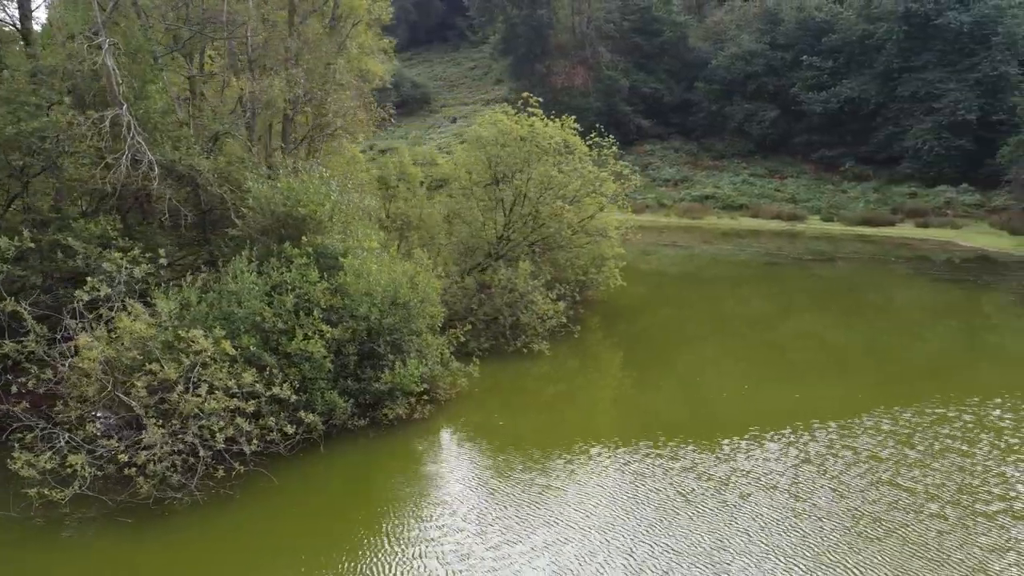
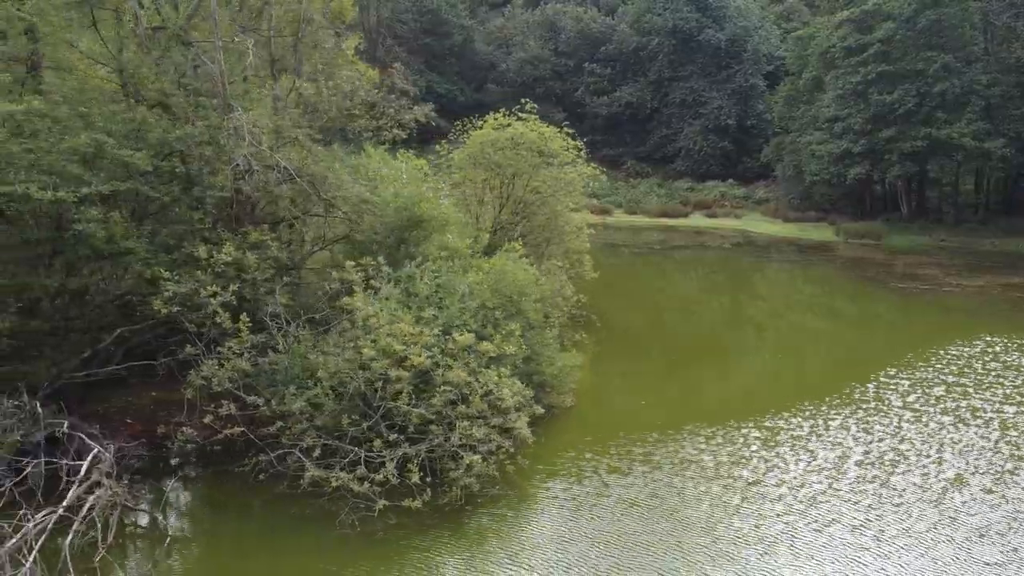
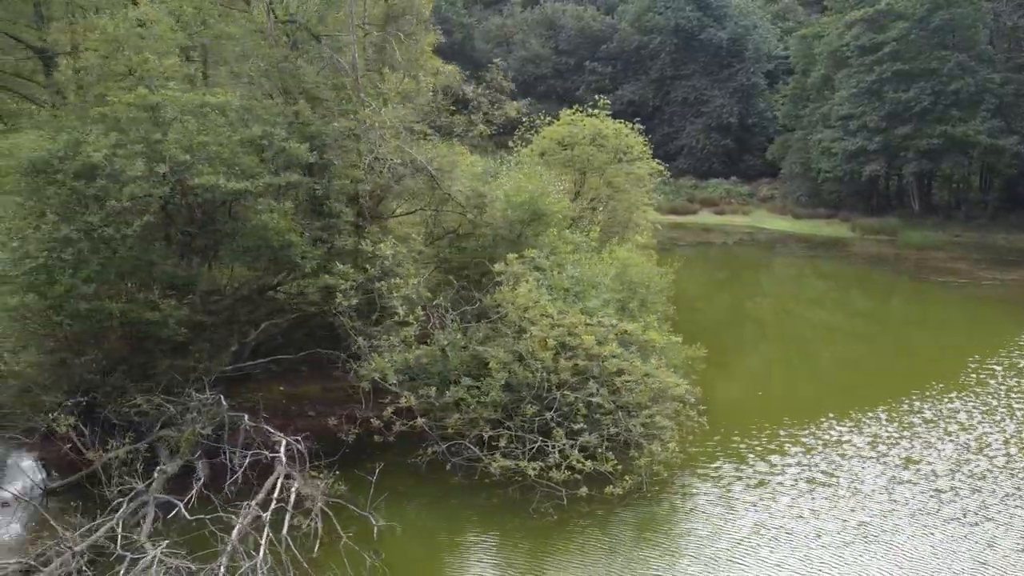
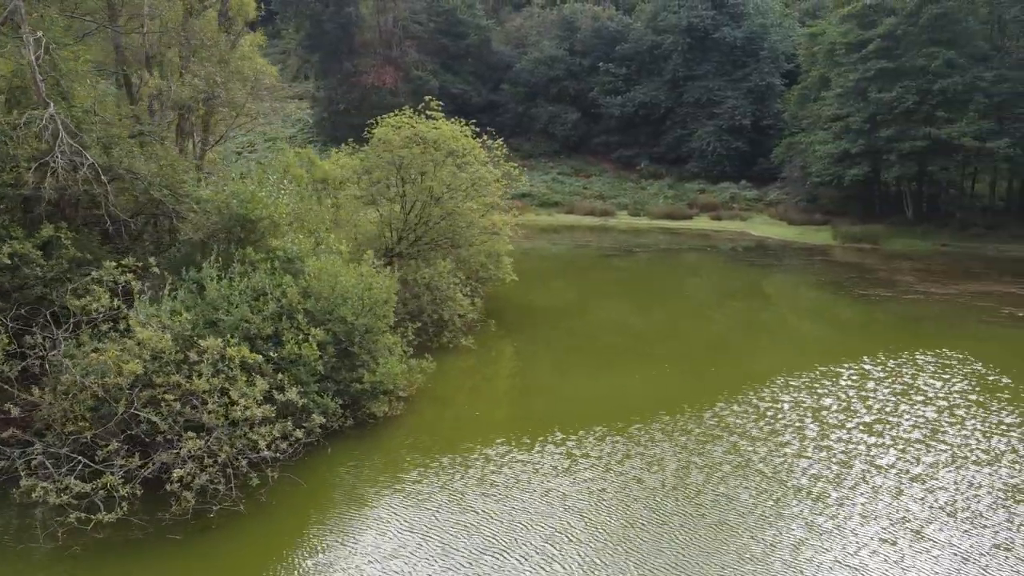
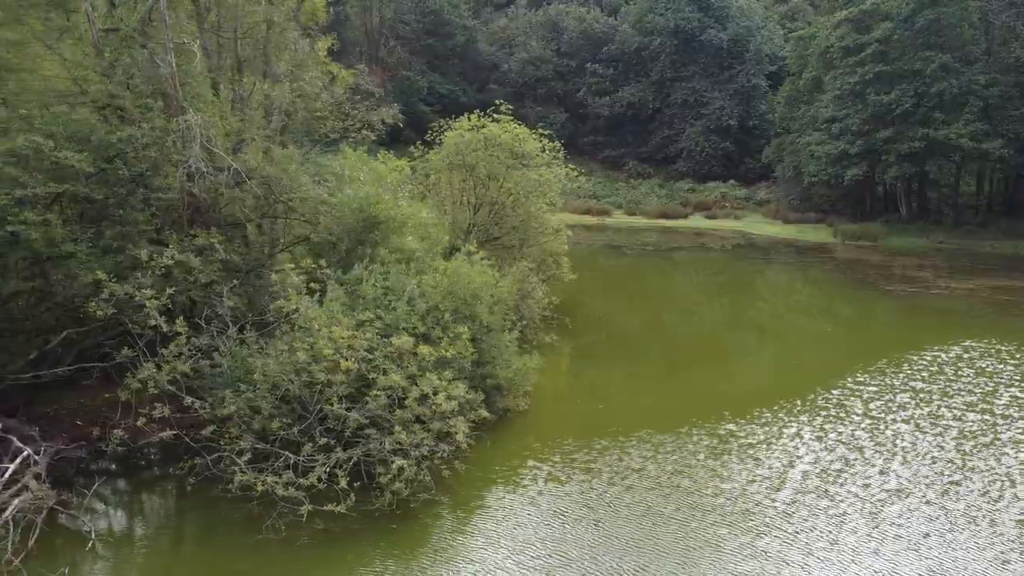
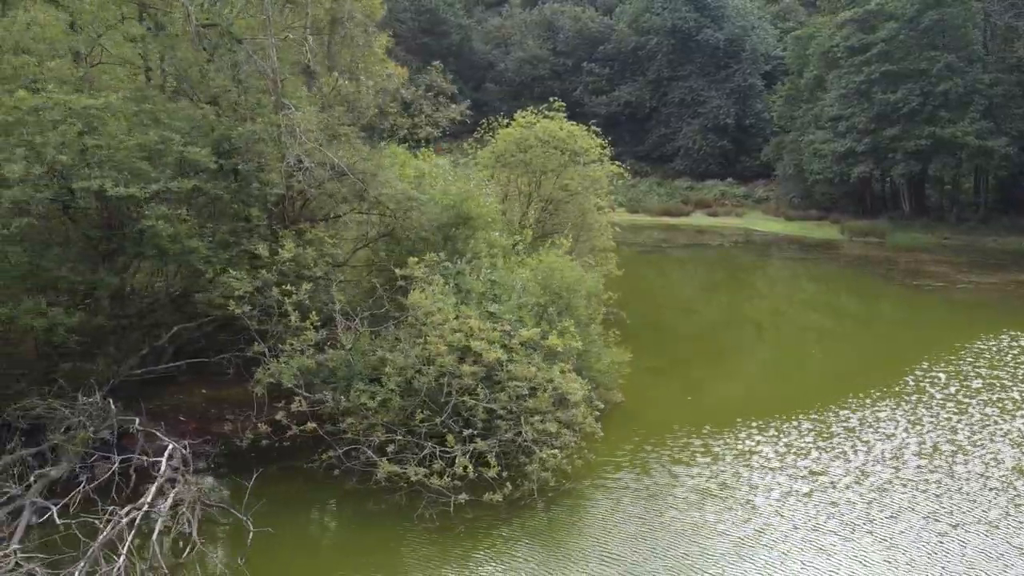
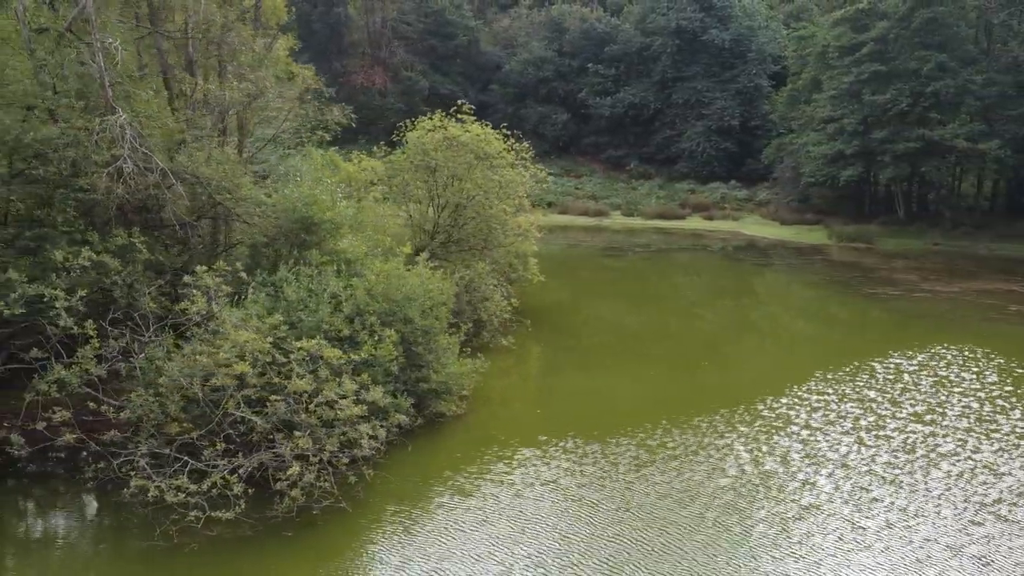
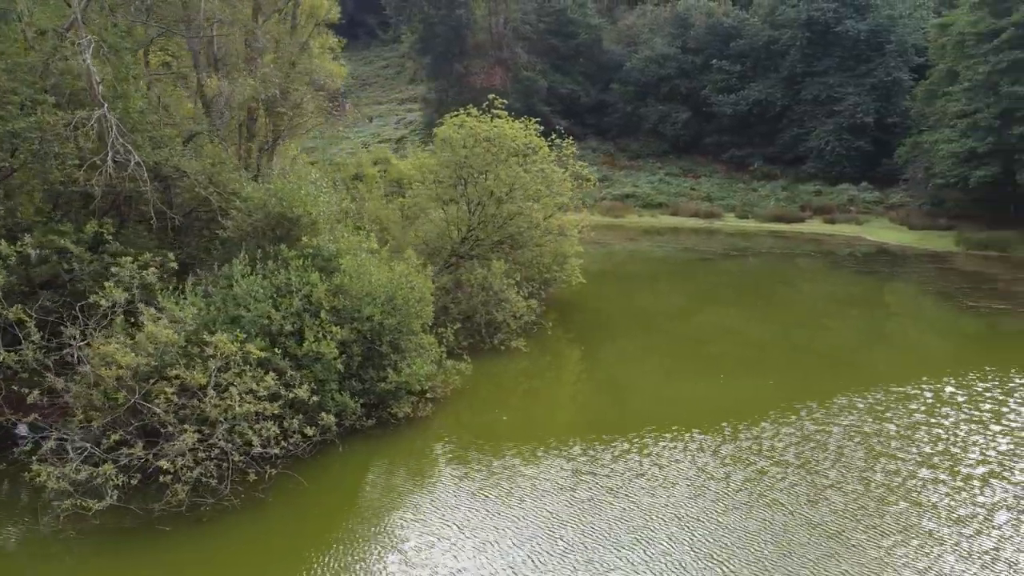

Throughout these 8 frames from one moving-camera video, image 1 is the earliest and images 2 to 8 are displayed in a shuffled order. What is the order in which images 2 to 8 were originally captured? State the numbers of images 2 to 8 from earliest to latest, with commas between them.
8, 4, 7, 5, 2, 6, 3
